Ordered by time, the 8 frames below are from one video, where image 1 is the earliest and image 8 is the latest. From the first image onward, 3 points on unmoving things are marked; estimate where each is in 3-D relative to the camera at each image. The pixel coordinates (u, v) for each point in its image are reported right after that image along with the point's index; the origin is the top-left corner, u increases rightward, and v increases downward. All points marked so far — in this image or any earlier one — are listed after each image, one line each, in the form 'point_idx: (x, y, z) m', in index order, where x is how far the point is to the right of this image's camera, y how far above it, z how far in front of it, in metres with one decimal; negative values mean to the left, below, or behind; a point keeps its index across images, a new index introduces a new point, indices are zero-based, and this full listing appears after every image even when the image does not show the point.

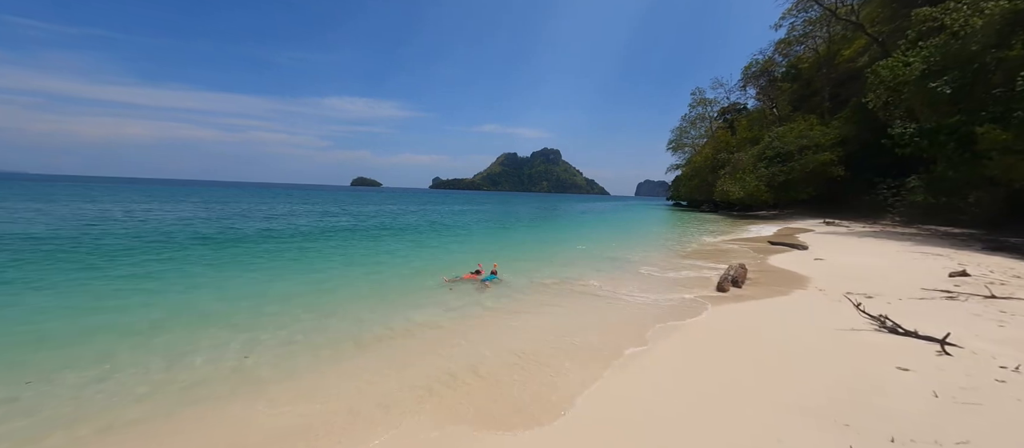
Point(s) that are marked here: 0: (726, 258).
0: (+6.6, -1.4, +10.7) m
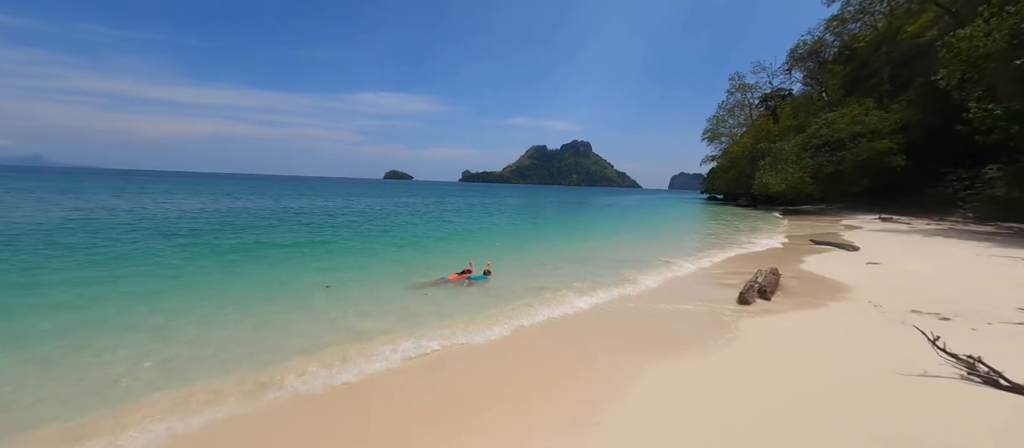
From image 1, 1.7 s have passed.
0: (+6.8, -1.3, +9.6) m
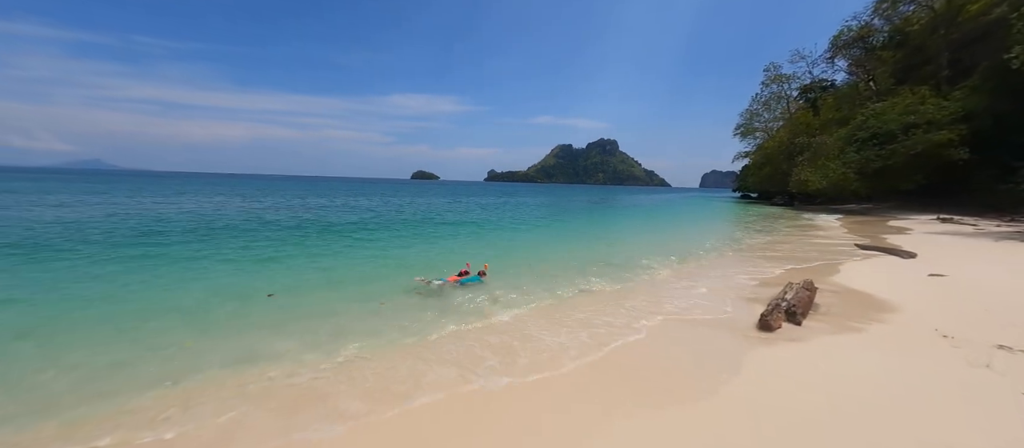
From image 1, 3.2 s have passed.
0: (+6.9, -1.3, +8.5) m
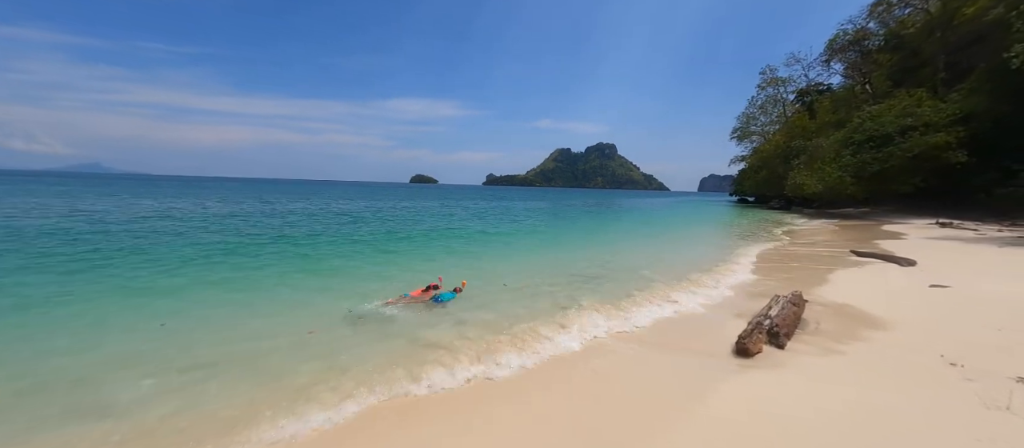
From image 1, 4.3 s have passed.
0: (+6.4, -1.4, +8.1) m
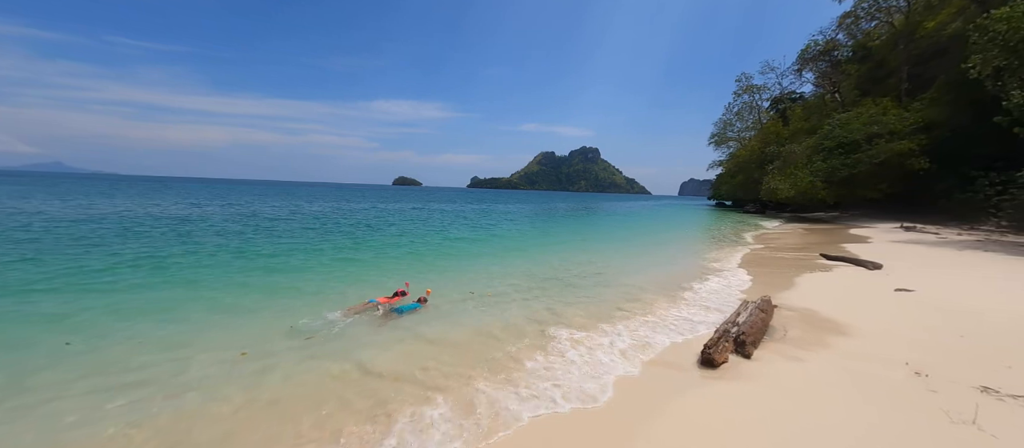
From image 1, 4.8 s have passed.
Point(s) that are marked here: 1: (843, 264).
0: (+5.8, -1.5, +8.1) m
1: (+9.6, -1.1, +10.1) m
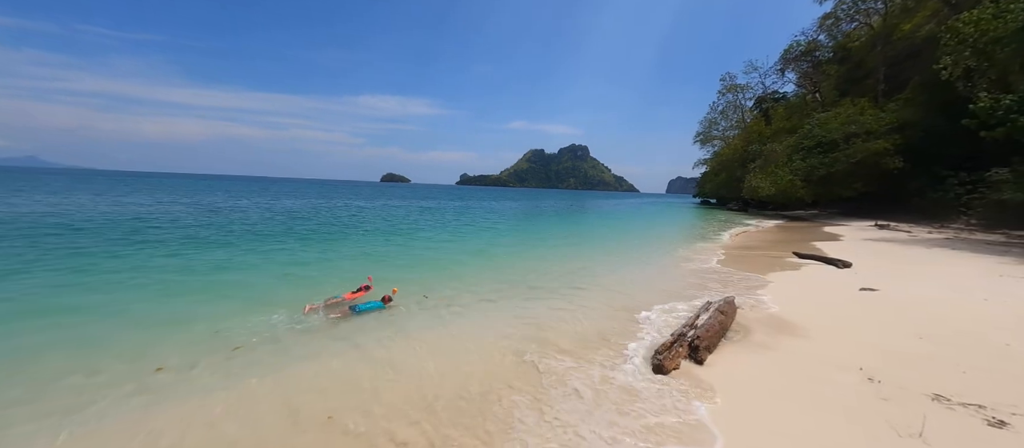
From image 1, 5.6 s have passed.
0: (+5.2, -1.5, +8.1) m
1: (+8.9, -1.1, +10.2) m
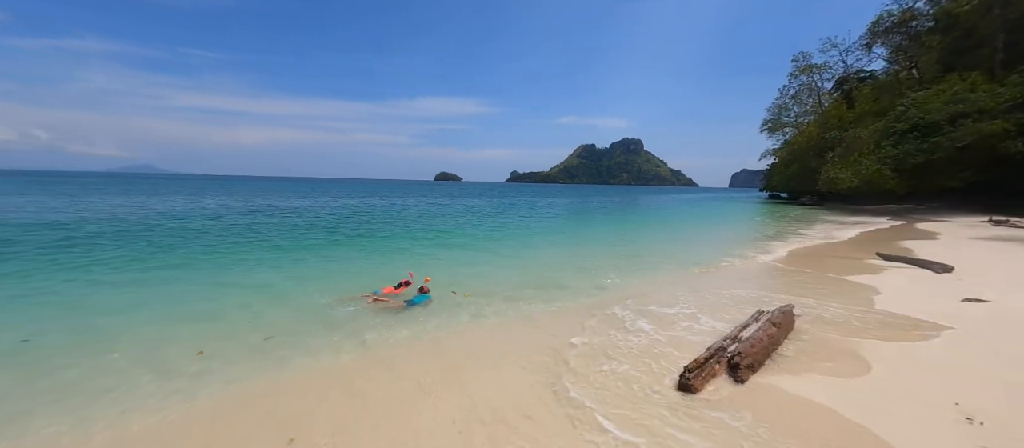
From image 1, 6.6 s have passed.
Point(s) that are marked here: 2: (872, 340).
0: (+6.0, -1.4, +7.3) m
1: (+10.0, -1.0, +8.8) m
2: (+5.1, -1.5, +4.7) m
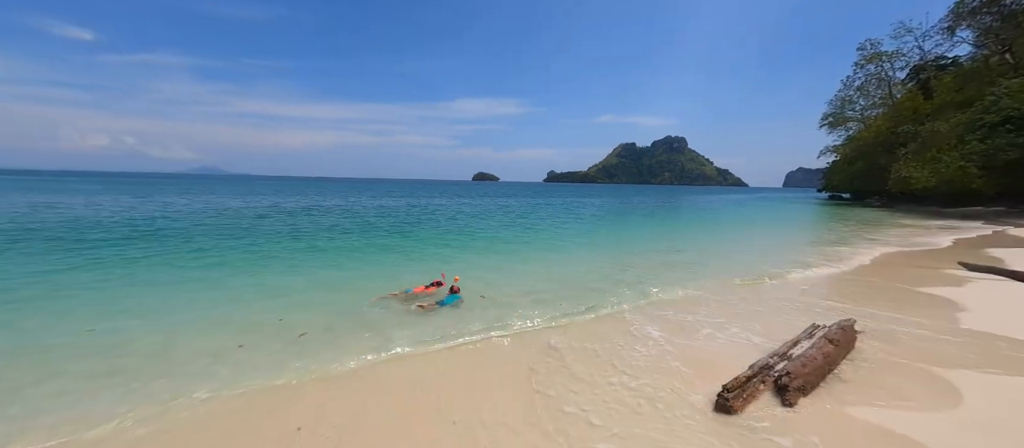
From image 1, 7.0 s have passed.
0: (+6.7, -1.5, +6.5) m
1: (+10.8, -1.1, +7.6) m
2: (+5.5, -1.6, +4.1) m
